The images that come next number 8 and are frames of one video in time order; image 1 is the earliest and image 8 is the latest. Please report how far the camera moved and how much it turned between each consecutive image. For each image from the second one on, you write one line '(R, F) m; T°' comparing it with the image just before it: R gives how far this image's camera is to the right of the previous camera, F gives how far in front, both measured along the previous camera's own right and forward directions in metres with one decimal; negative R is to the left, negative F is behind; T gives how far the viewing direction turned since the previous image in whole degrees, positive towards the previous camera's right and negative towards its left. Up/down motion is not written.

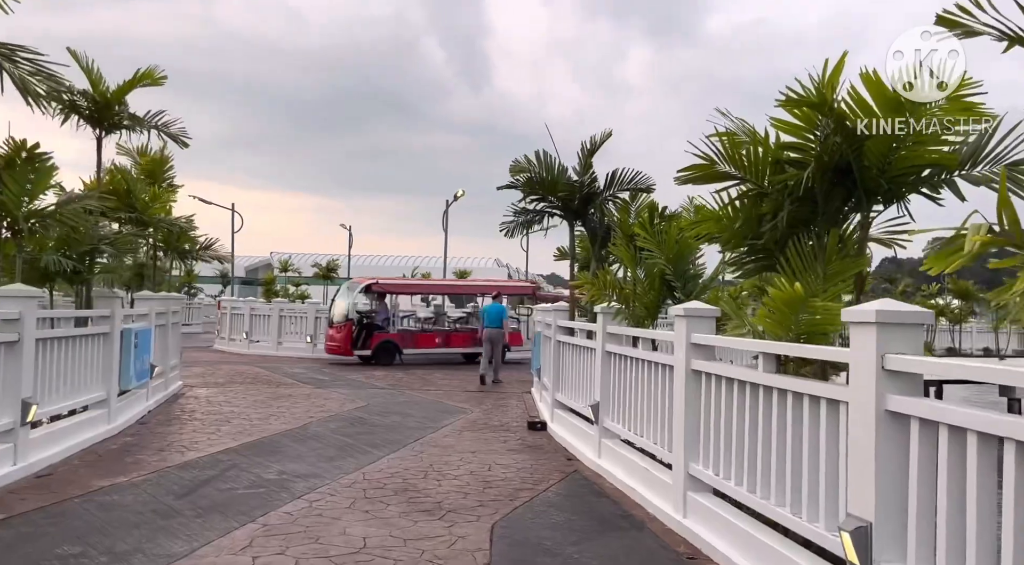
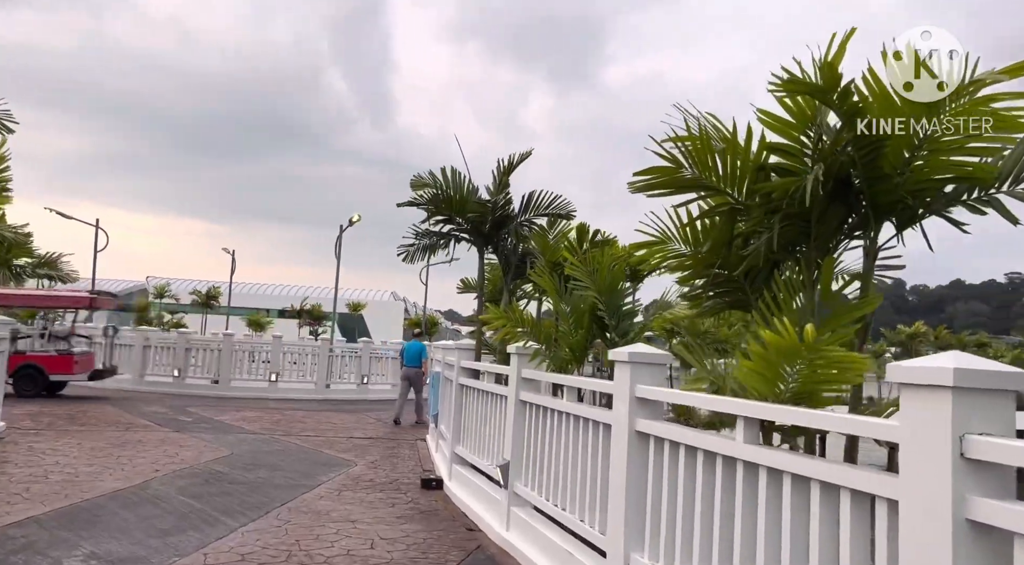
(0.0, +1.2) m; +7°
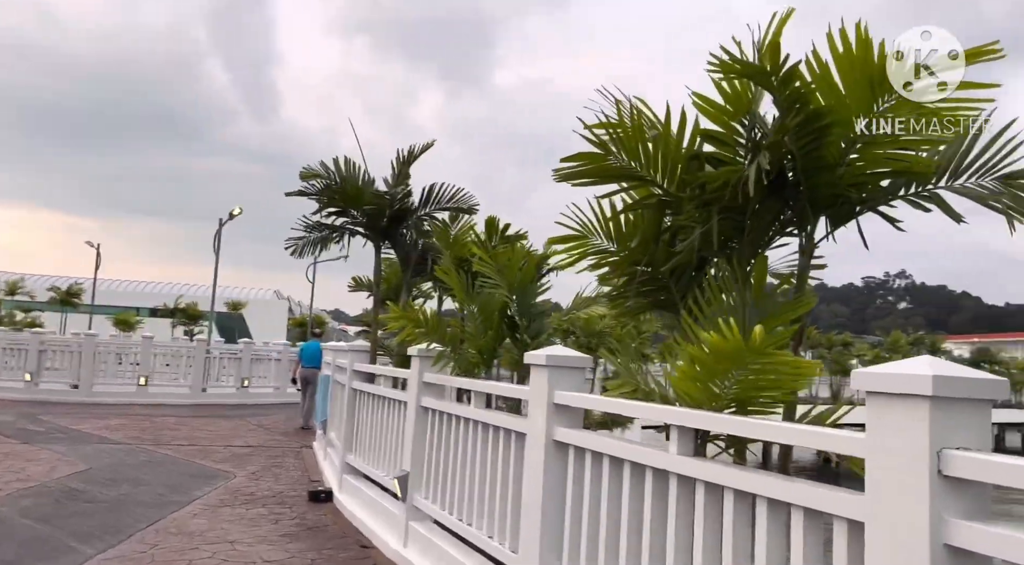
(-0.1, +0.4) m; +8°
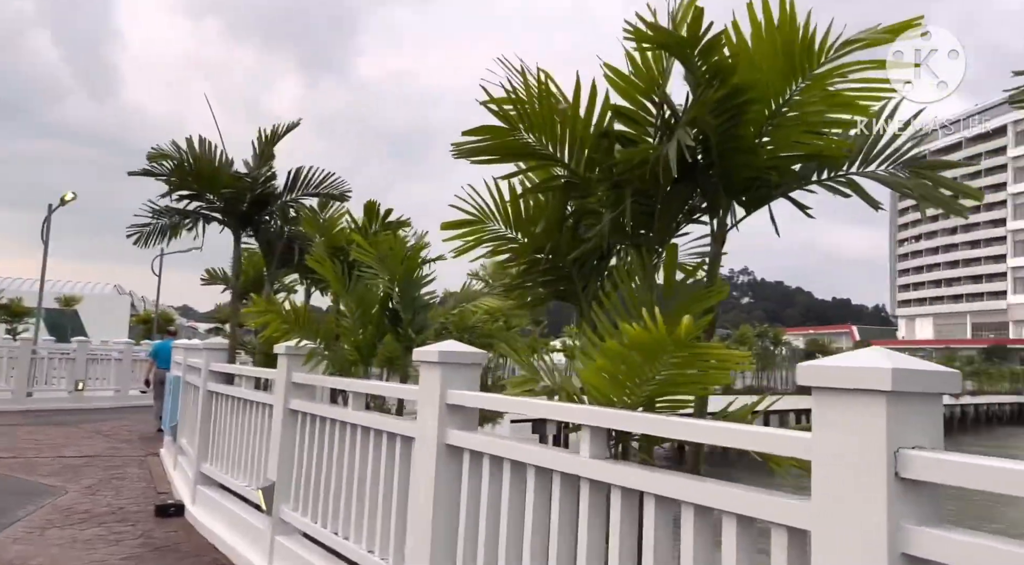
(-0.1, +0.3) m; +10°
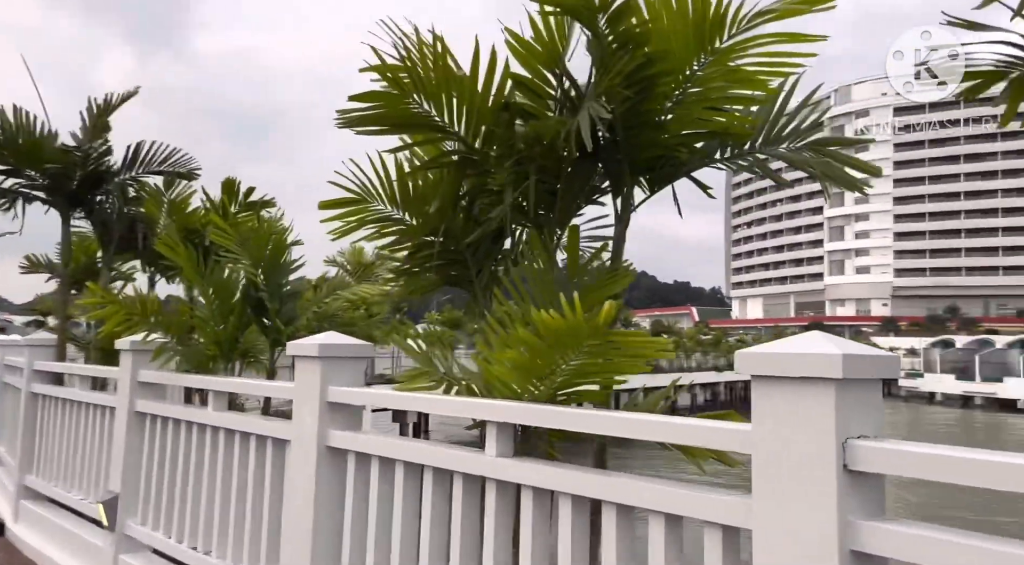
(-0.1, +0.3) m; +11°
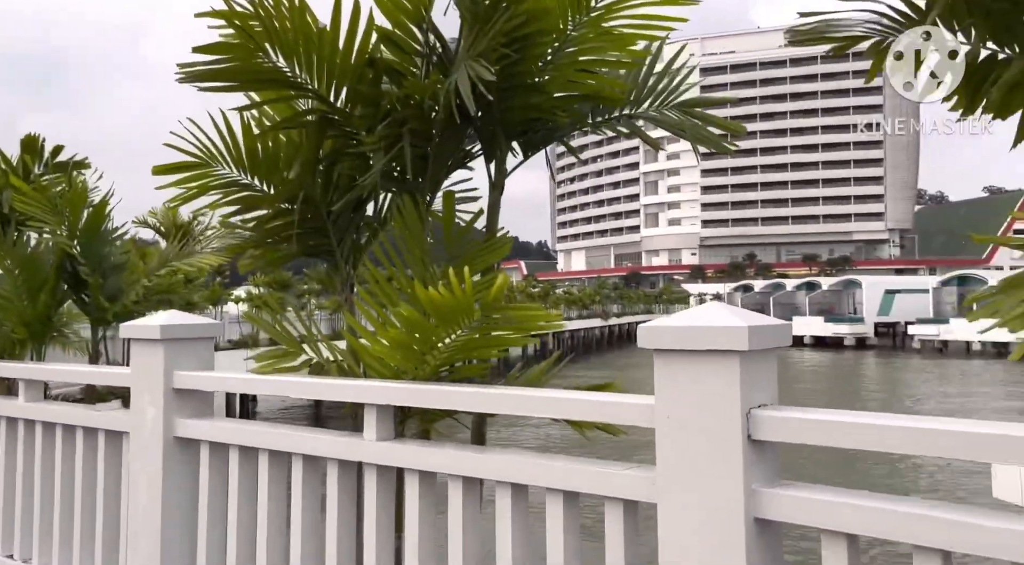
(-0.1, +0.1) m; +12°
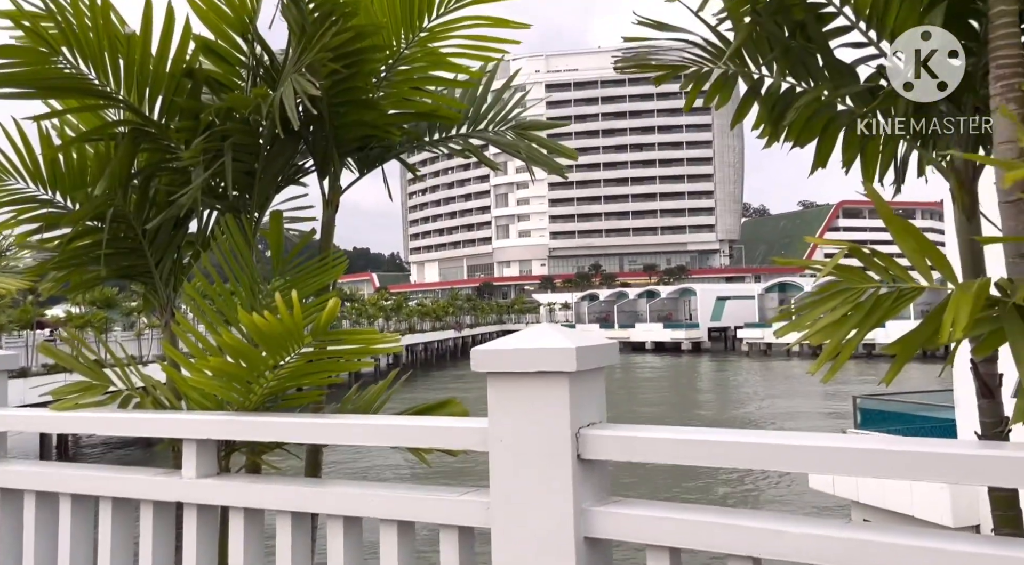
(+0.1, 0.0) m; +11°
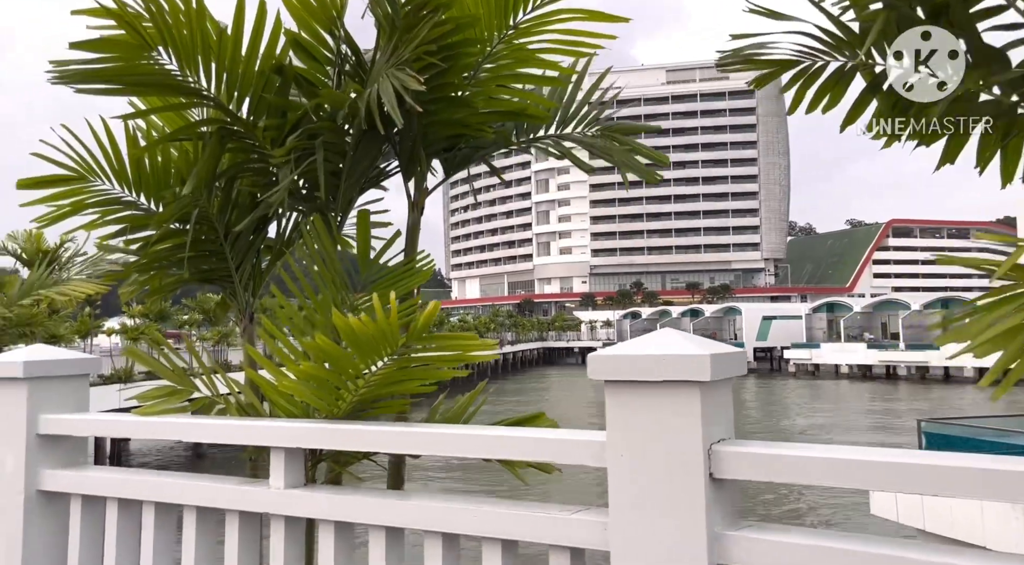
(-0.2, +0.1) m; -3°
